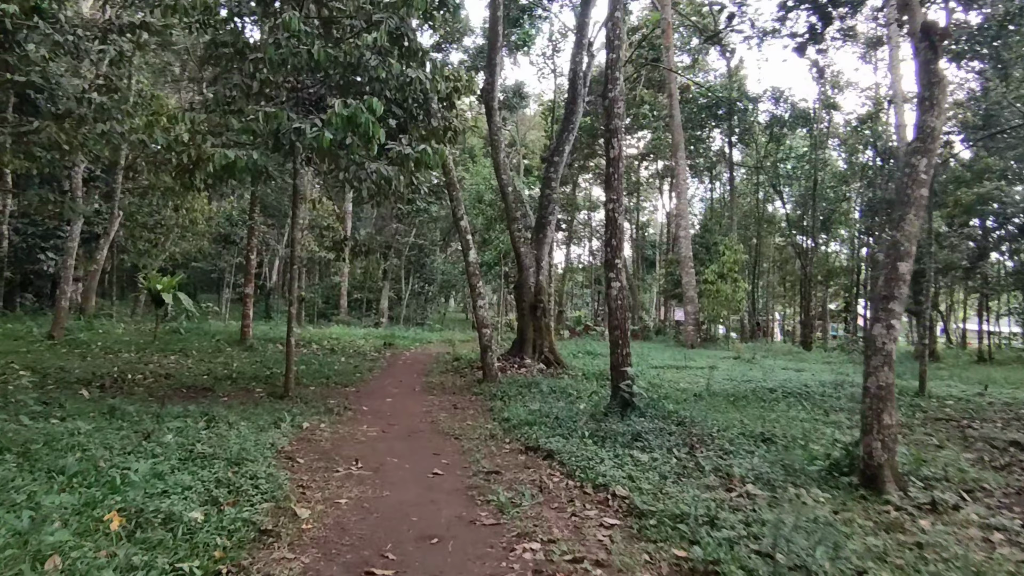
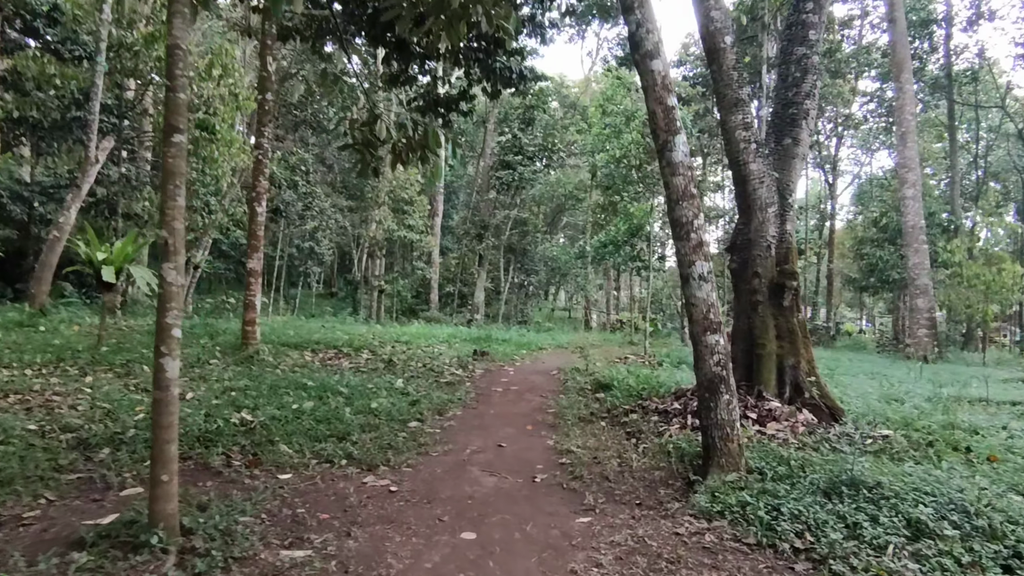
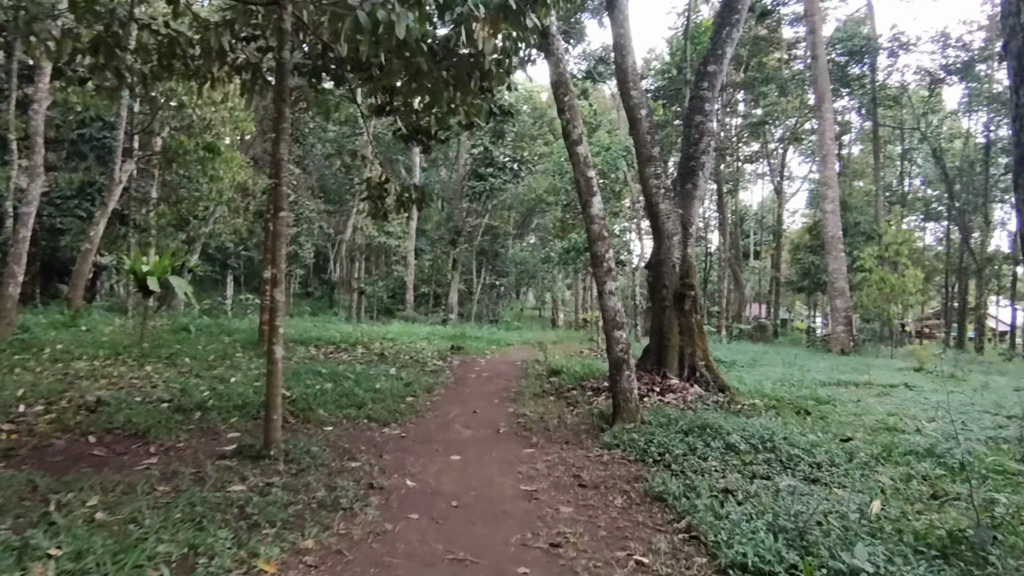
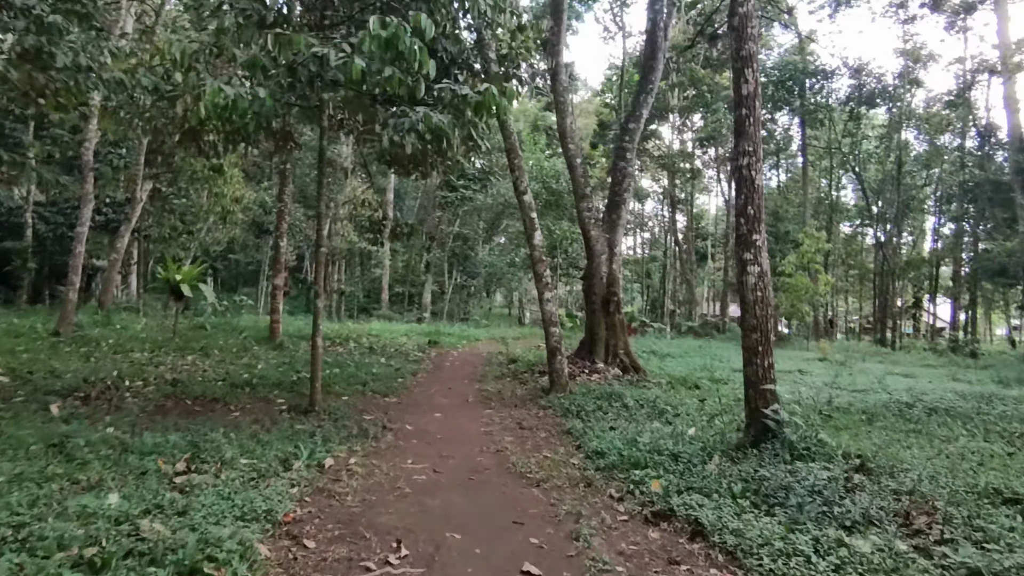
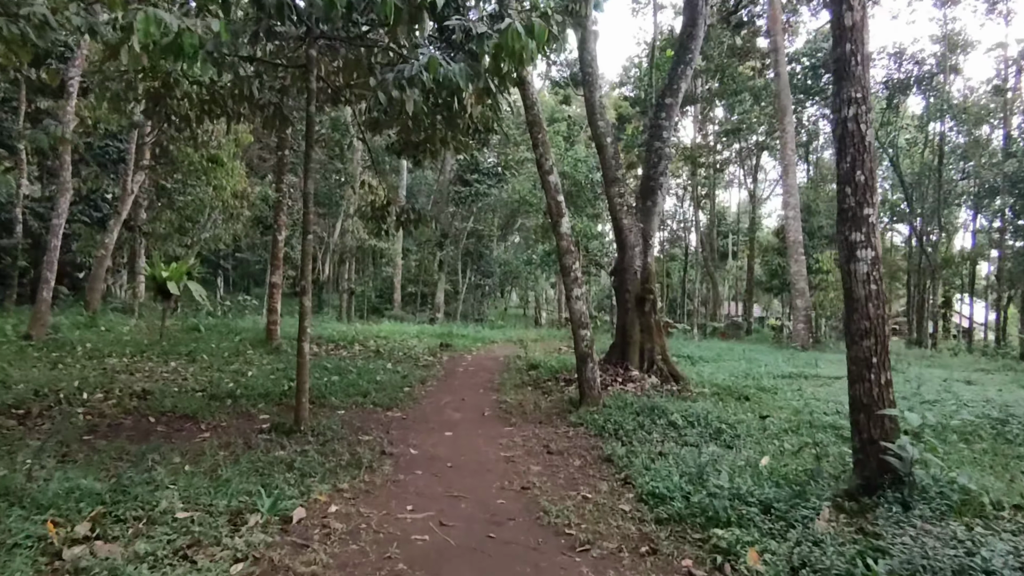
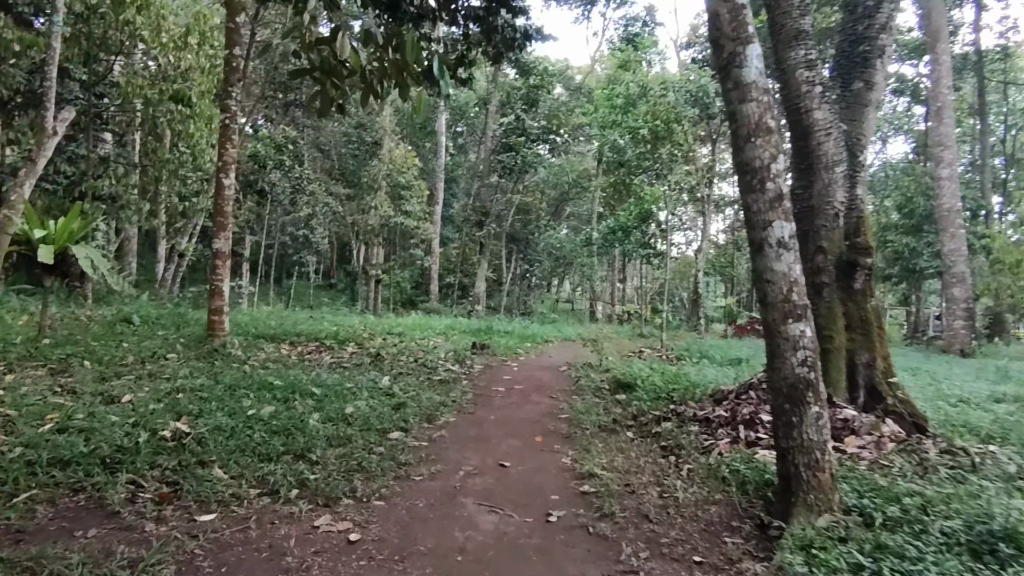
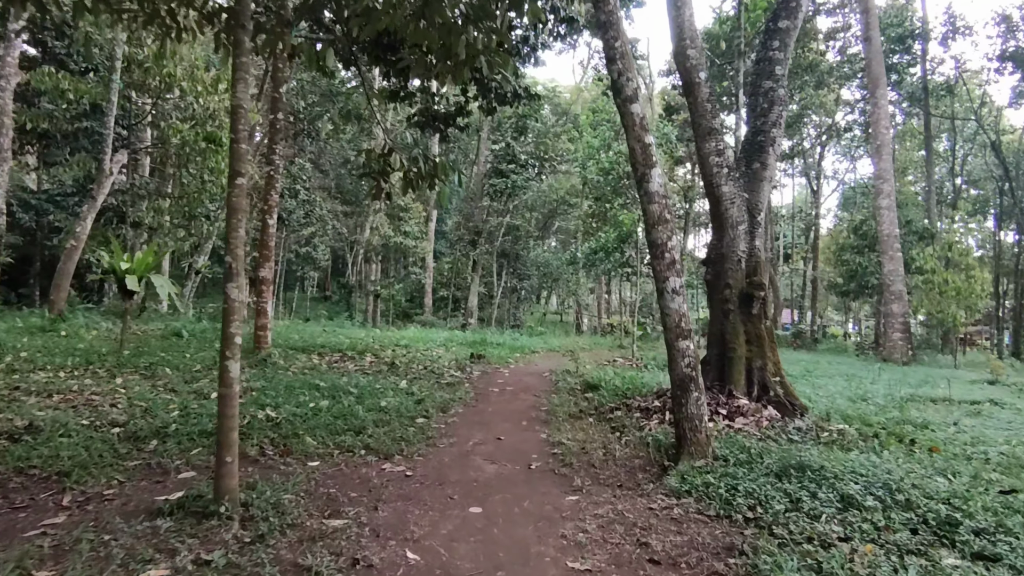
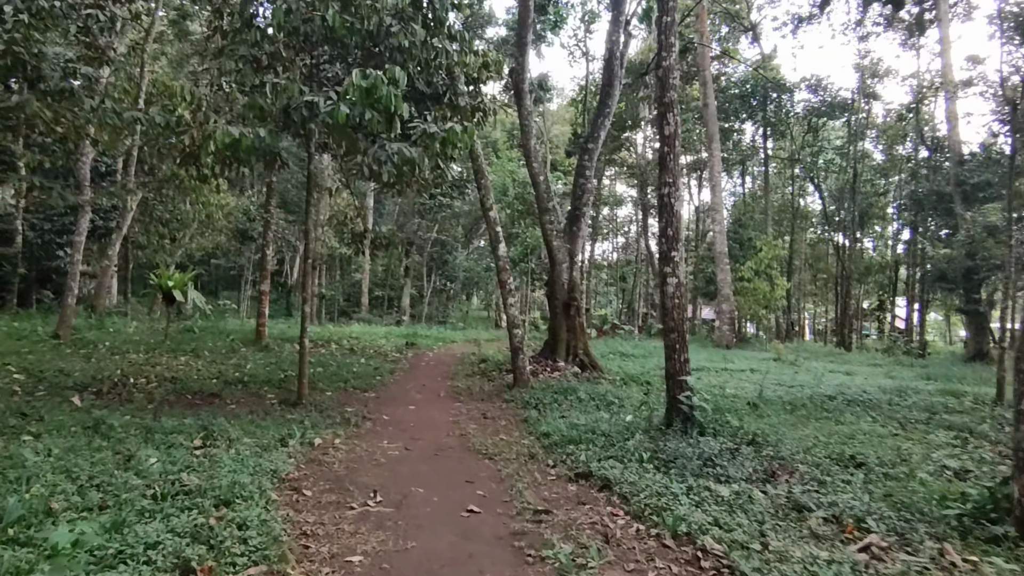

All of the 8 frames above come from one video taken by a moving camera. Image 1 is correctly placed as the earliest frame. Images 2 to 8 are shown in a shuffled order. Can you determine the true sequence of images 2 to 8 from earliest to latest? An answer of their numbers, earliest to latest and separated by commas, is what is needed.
8, 4, 5, 3, 7, 2, 6
